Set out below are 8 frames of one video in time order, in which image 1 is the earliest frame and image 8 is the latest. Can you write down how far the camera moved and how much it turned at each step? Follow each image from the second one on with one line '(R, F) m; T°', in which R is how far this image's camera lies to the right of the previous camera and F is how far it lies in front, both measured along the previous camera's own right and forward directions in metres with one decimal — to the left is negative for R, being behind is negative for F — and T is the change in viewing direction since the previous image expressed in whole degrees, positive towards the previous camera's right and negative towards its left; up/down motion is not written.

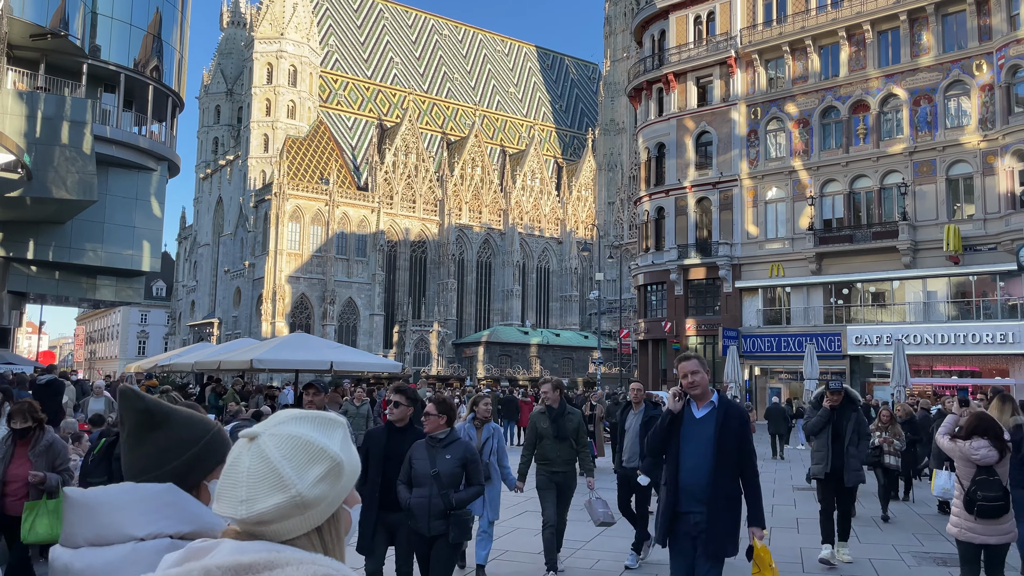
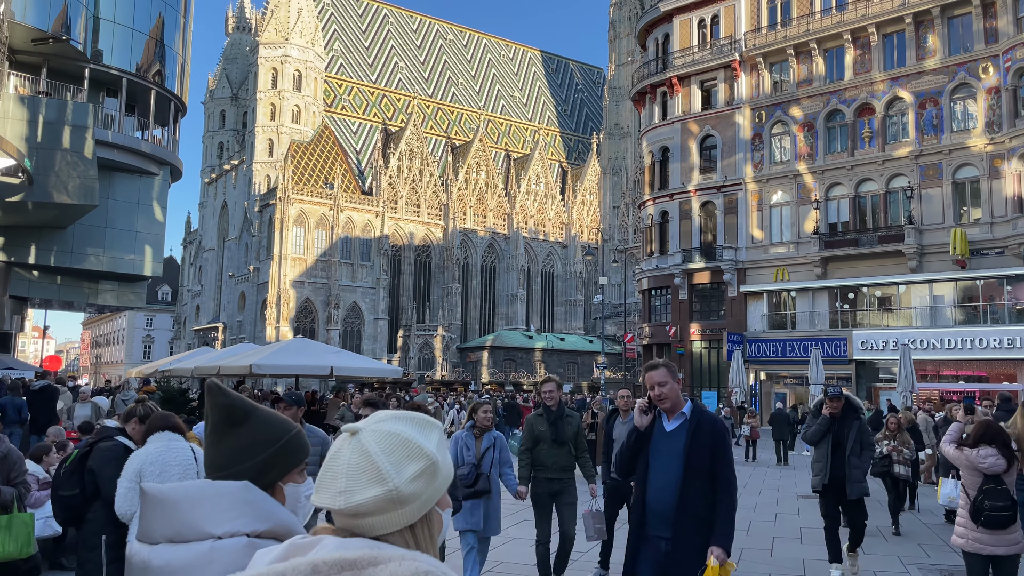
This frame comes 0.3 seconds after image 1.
(+0.1, +0.1) m; 0°
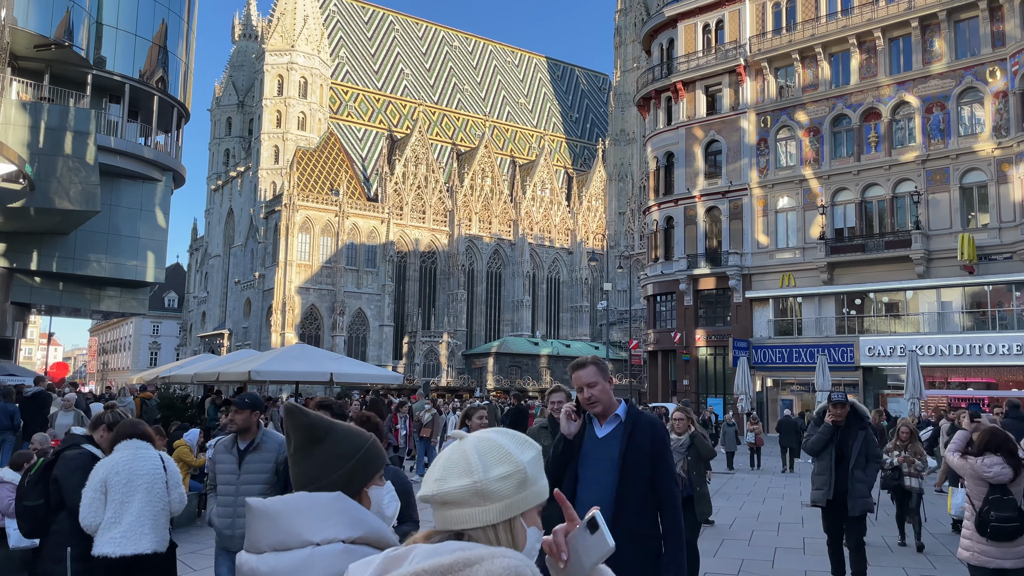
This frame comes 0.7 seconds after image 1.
(+0.1, +0.1) m; 0°
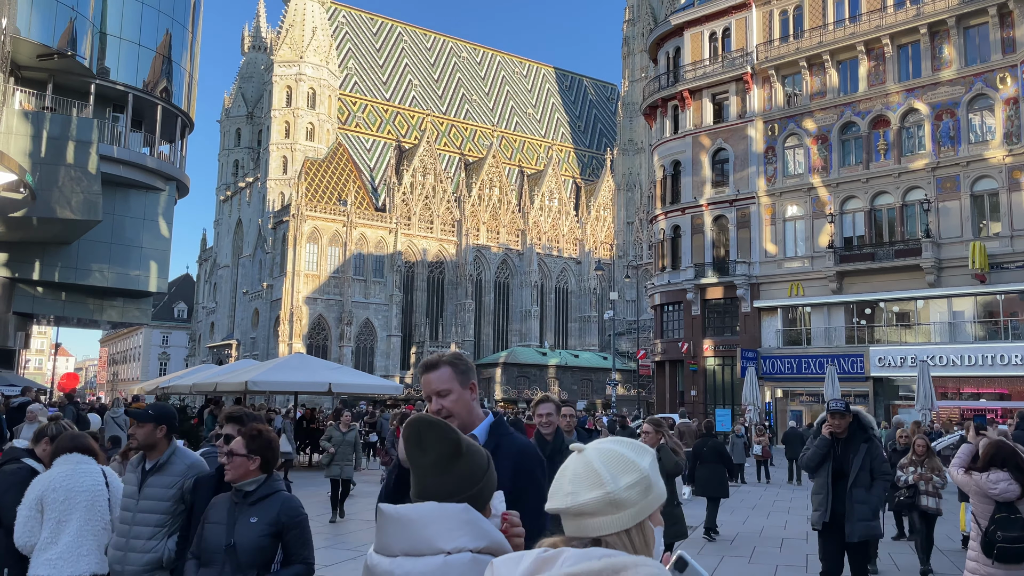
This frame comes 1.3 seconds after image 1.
(+0.2, +0.2) m; -1°
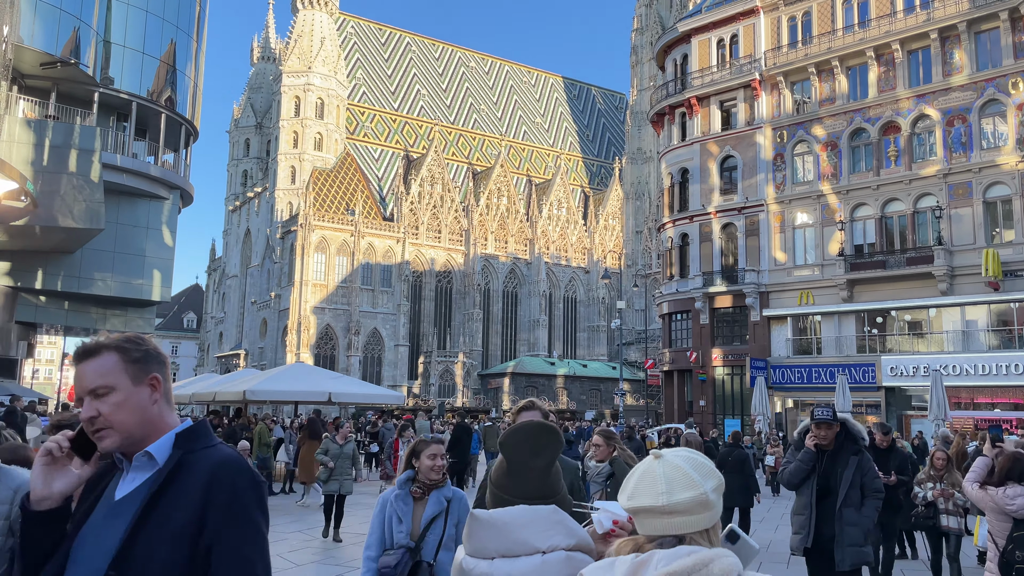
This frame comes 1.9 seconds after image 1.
(+0.1, +0.3) m; -1°
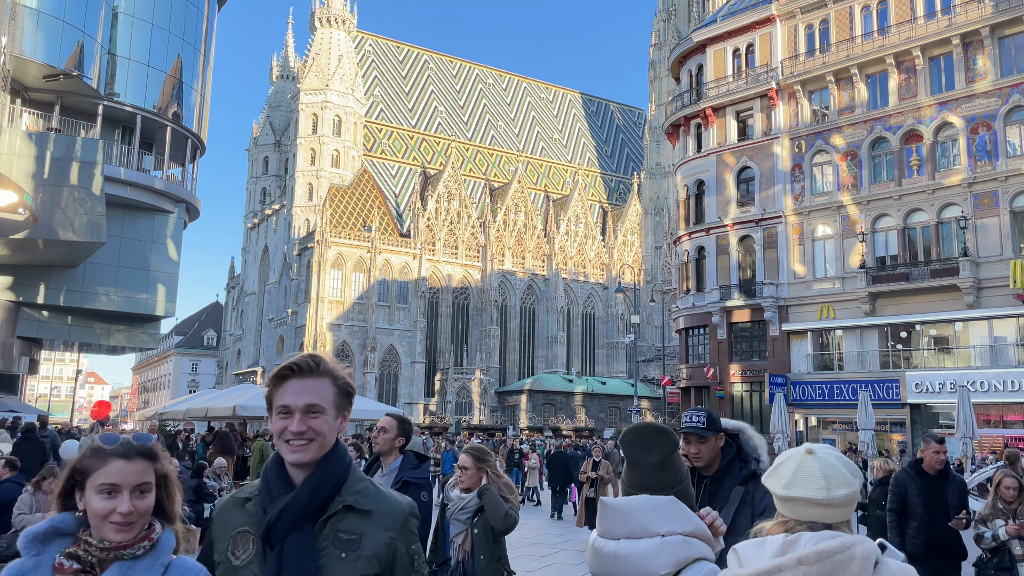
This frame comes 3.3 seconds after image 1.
(+0.4, +0.6) m; -2°
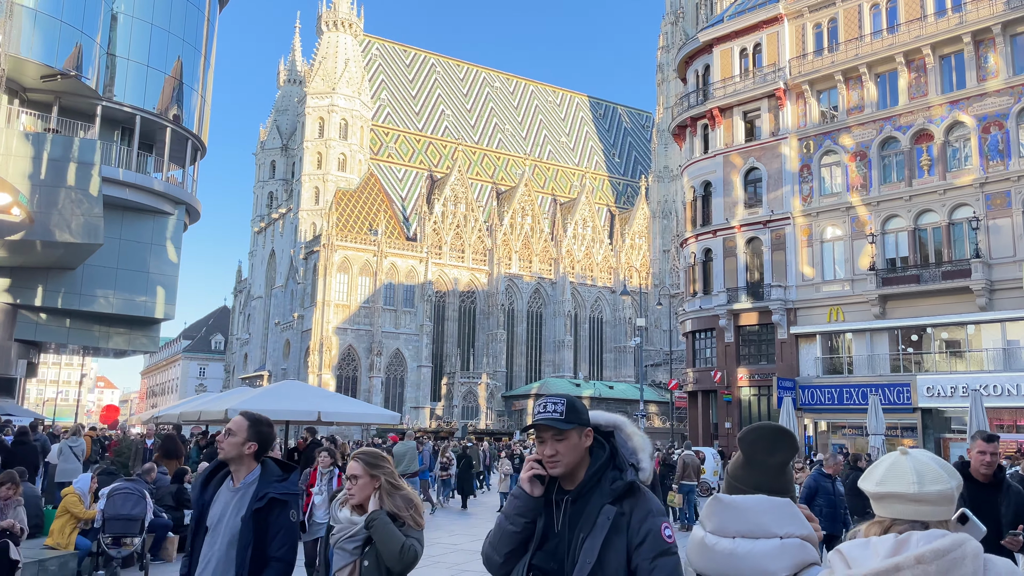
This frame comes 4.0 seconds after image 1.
(+0.2, +0.3) m; -1°
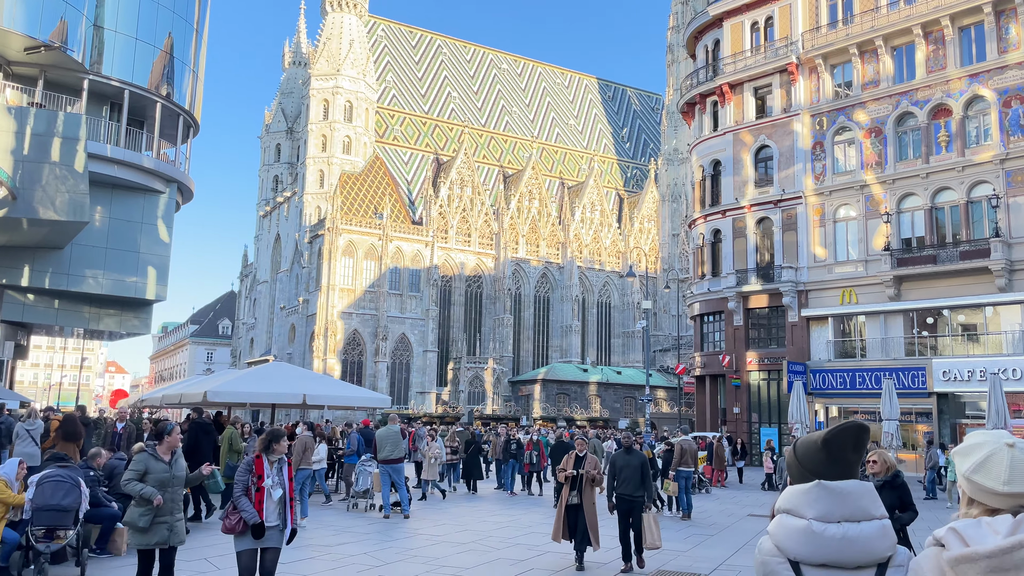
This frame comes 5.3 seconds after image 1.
(+0.3, +0.7) m; -1°
